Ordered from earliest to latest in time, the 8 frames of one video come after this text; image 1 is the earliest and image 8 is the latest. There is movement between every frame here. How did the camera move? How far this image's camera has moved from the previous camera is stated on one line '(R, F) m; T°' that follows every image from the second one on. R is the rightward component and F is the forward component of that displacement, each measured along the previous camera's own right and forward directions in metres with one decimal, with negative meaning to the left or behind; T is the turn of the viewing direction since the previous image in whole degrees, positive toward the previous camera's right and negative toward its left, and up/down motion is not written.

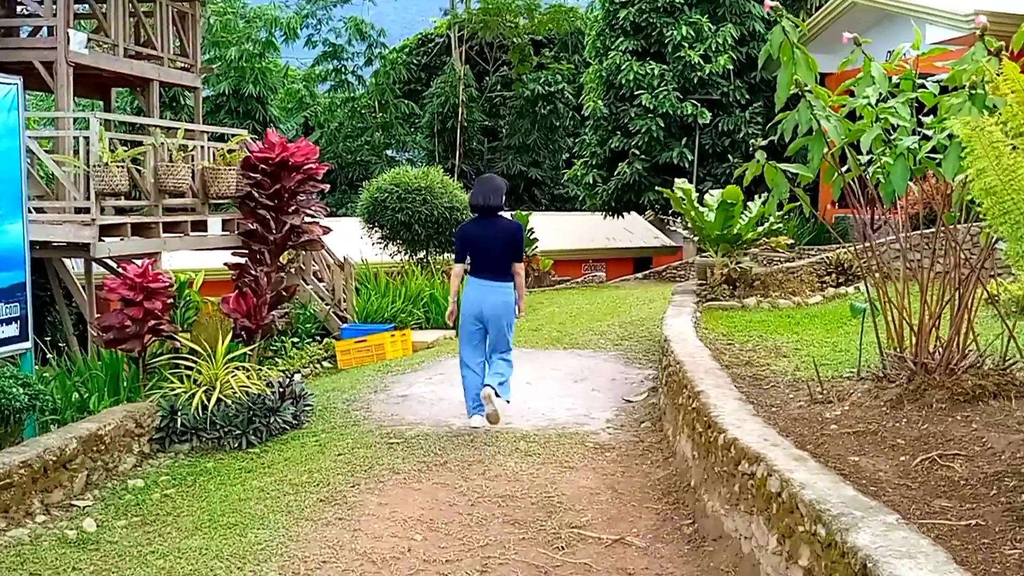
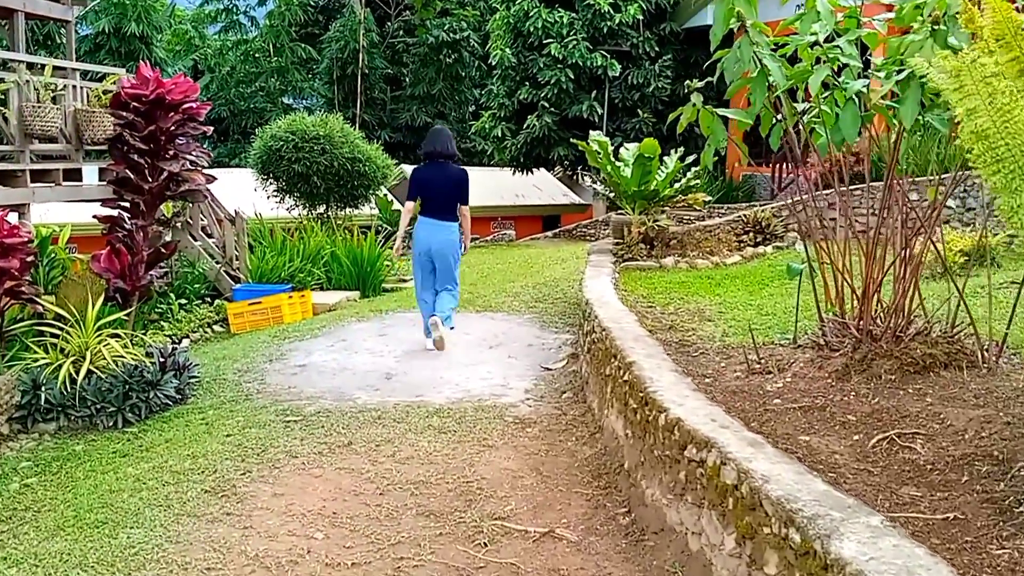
(0.0, +0.4) m; +6°
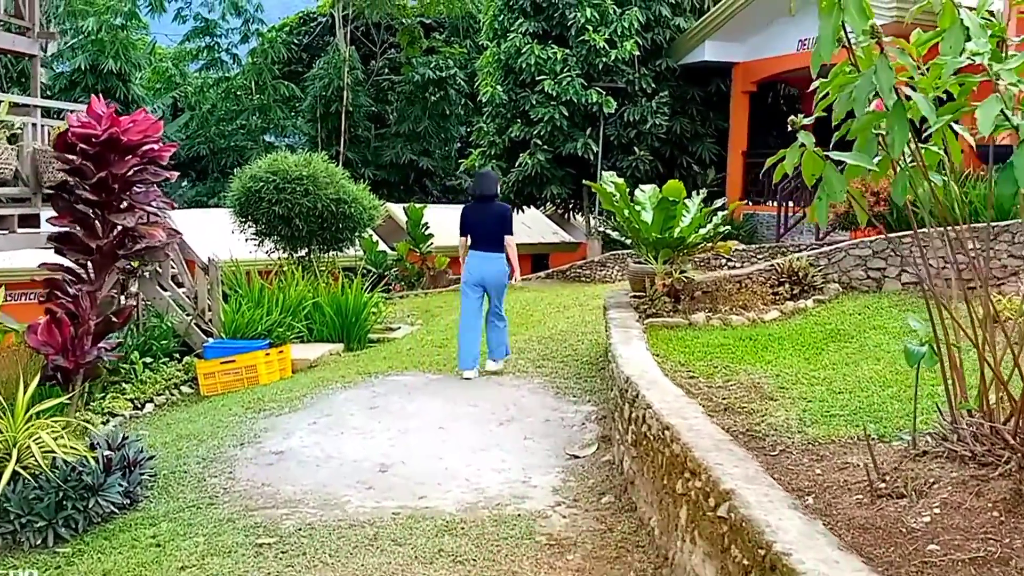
(-0.2, +1.0) m; +1°
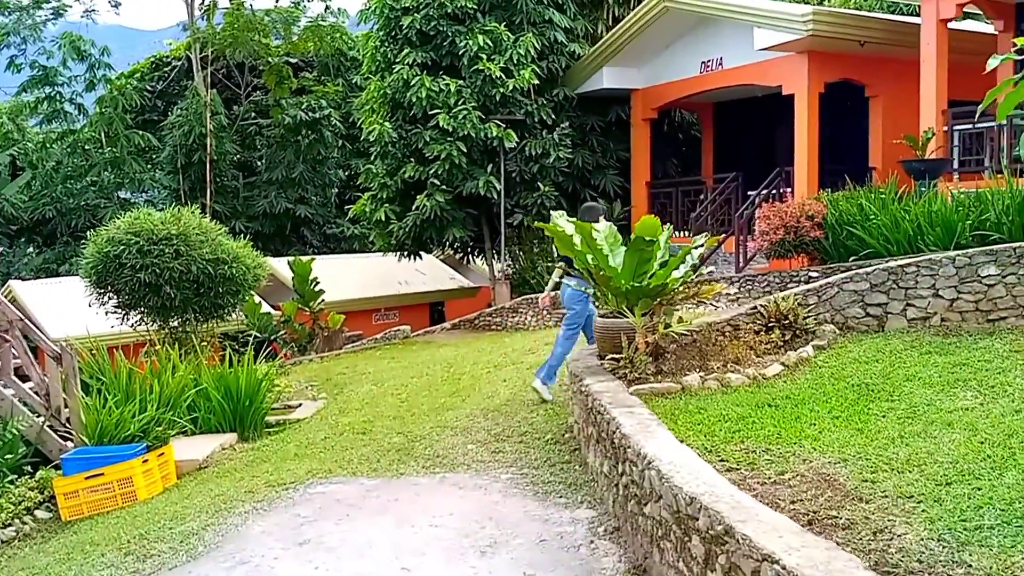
(-0.4, +1.4) m; +8°
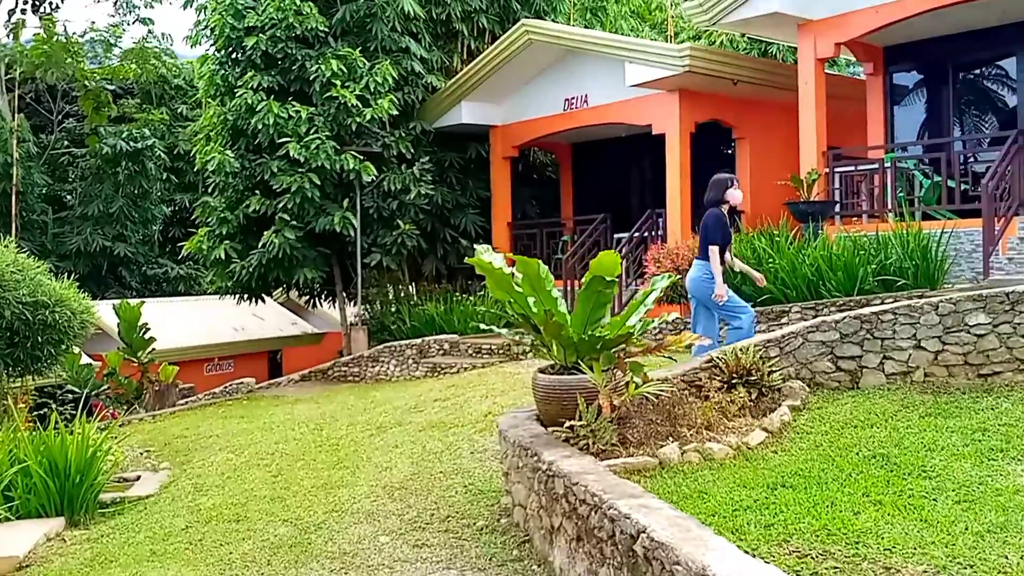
(-0.6, +1.2) m; +11°
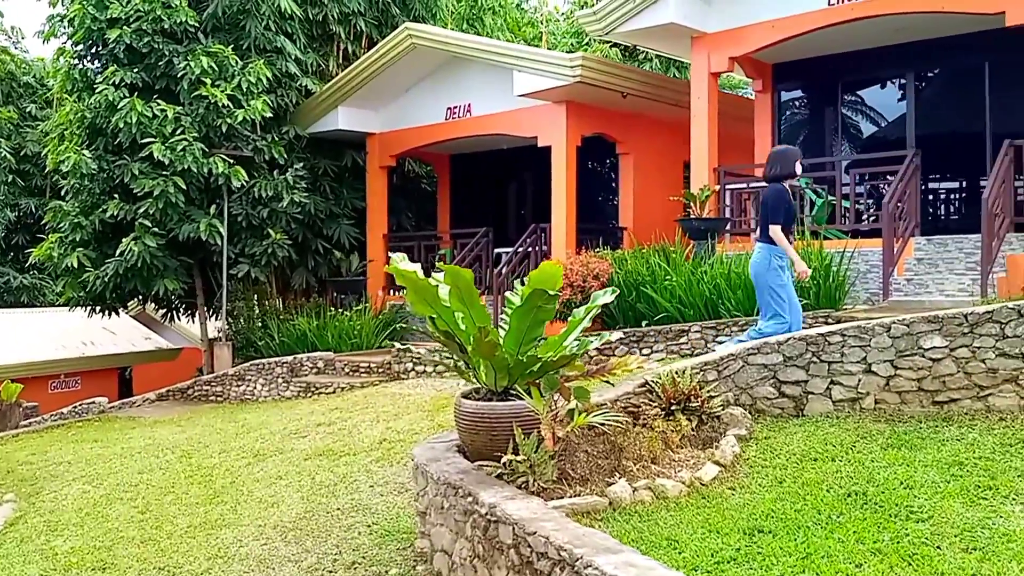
(-0.3, +0.7) m; +9°
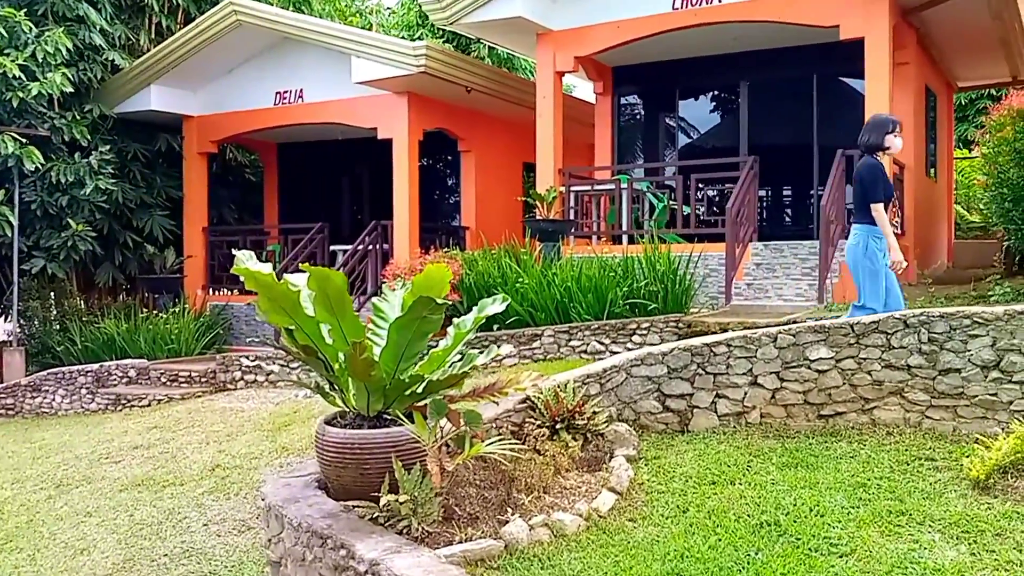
(-0.2, +0.6) m; +11°
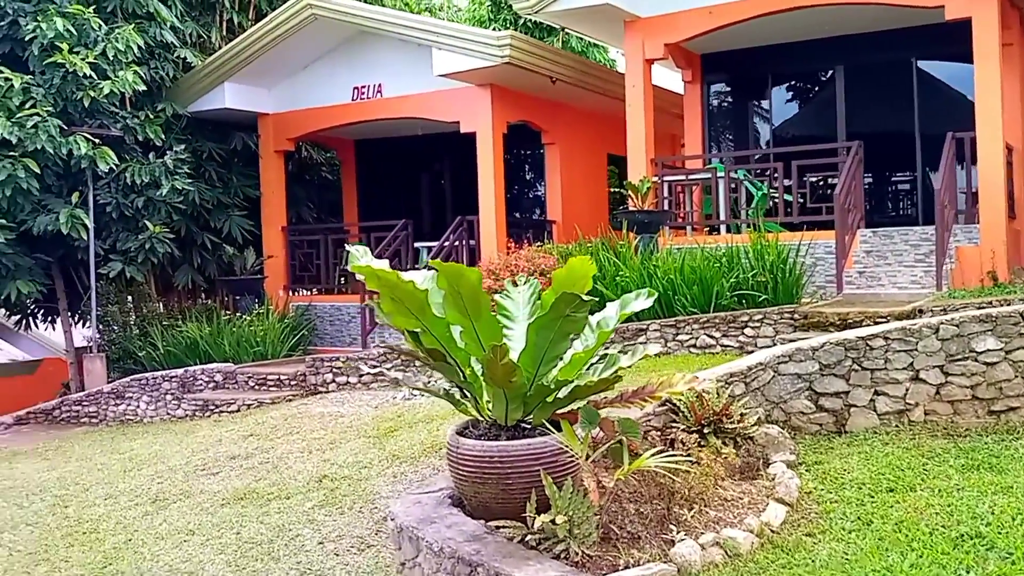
(-0.4, +0.4) m; -4°
